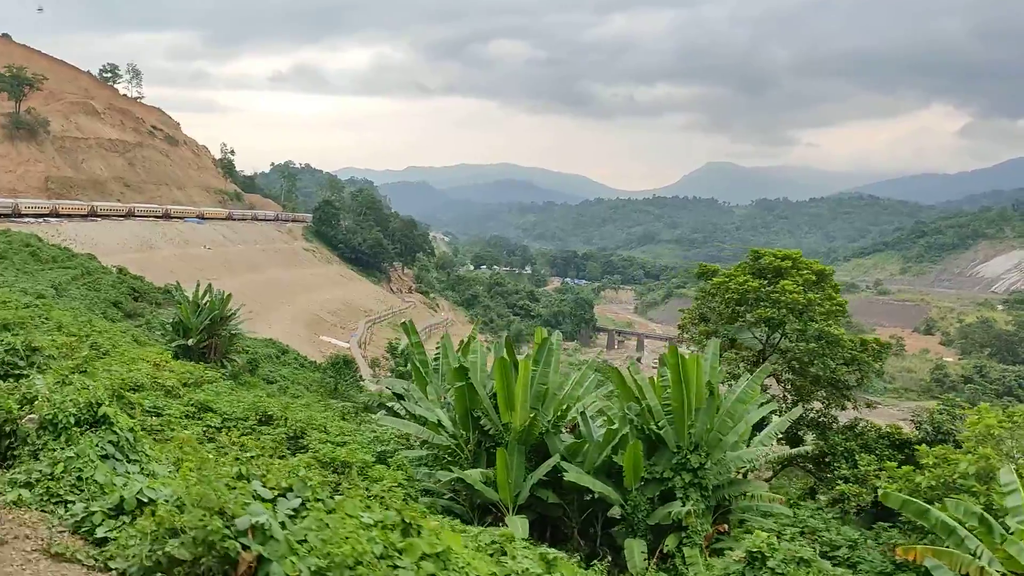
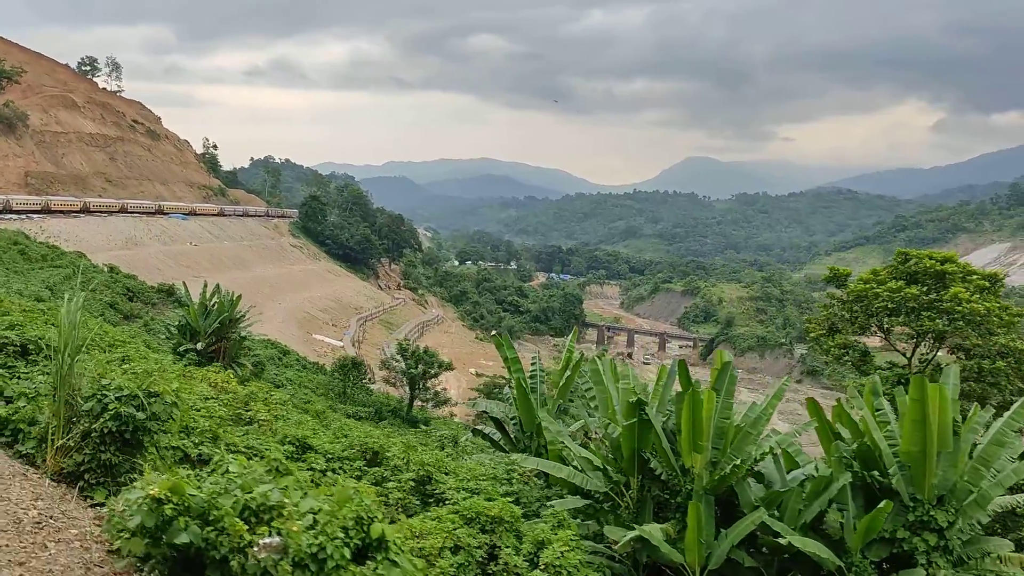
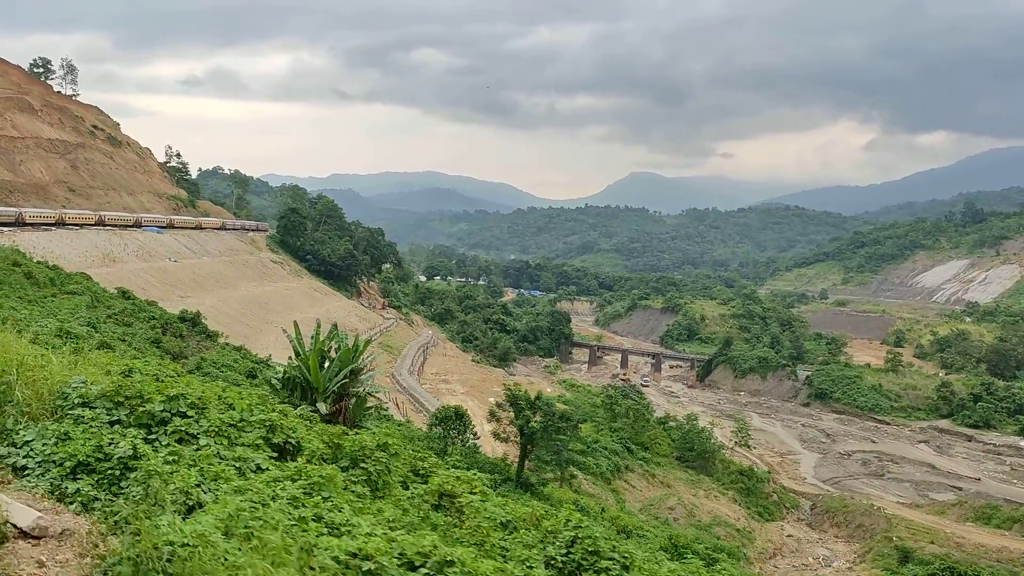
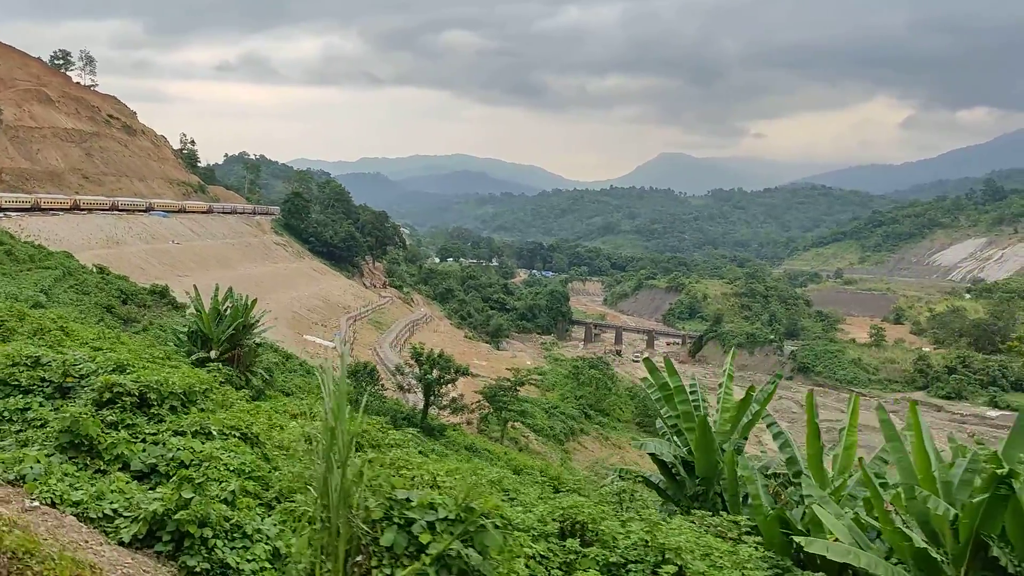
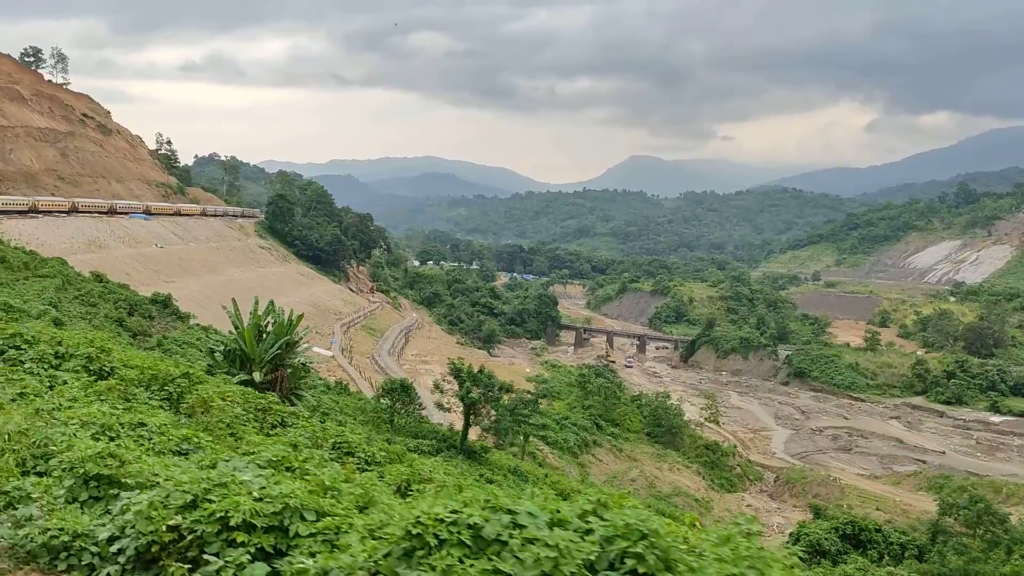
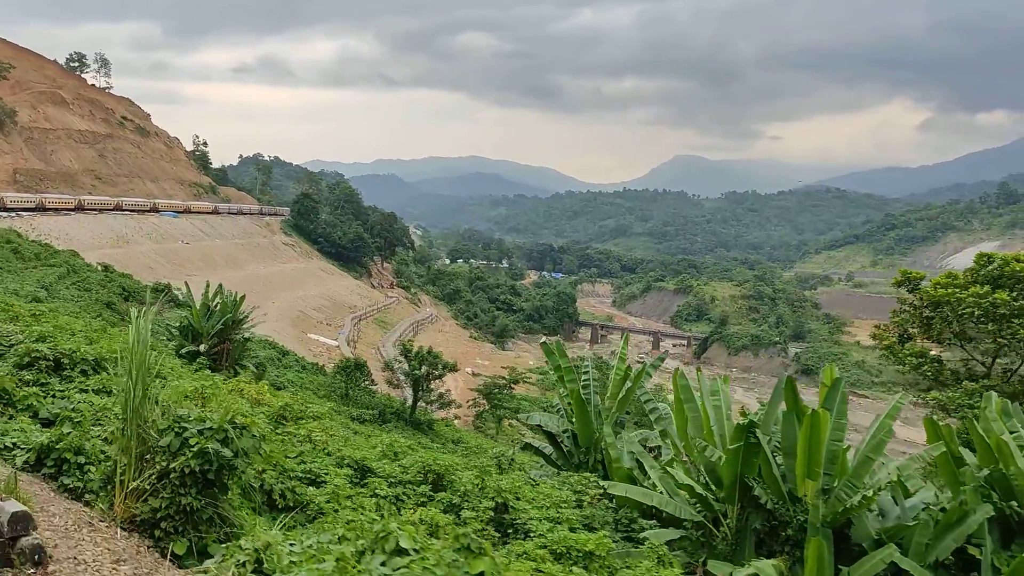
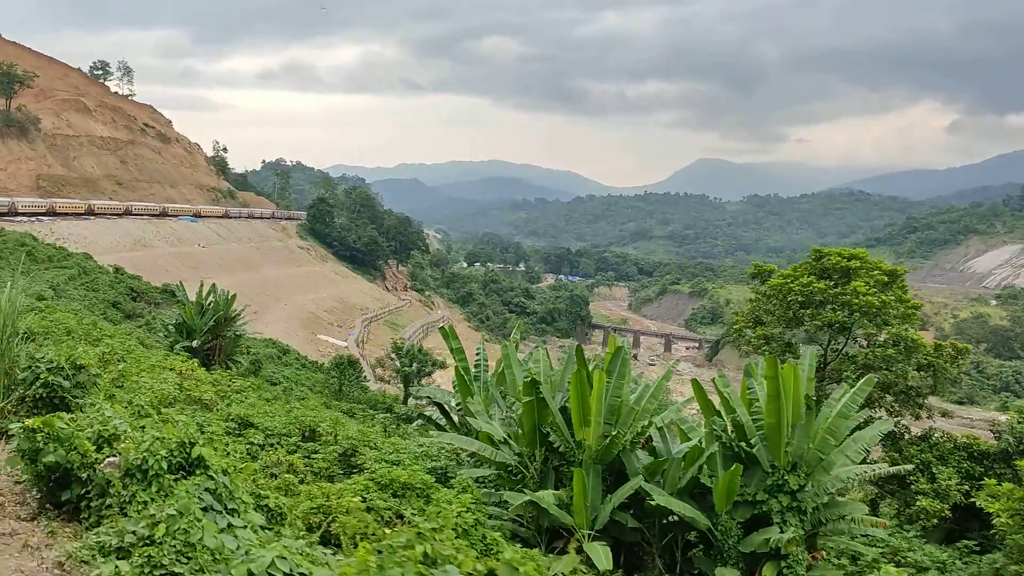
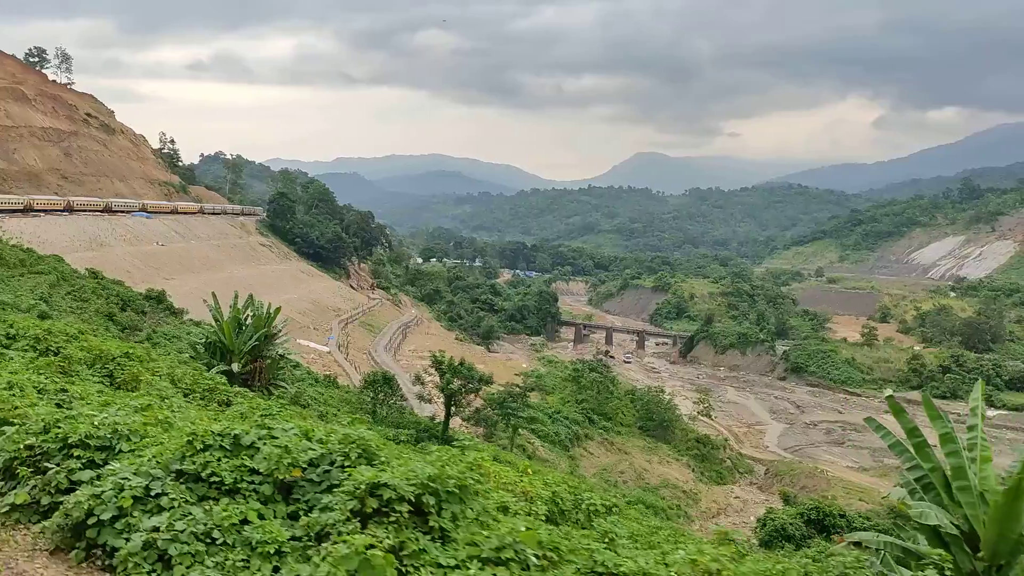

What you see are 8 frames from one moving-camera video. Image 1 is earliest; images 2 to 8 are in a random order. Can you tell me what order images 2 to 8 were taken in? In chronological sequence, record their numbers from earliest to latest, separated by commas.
7, 2, 6, 4, 8, 5, 3
